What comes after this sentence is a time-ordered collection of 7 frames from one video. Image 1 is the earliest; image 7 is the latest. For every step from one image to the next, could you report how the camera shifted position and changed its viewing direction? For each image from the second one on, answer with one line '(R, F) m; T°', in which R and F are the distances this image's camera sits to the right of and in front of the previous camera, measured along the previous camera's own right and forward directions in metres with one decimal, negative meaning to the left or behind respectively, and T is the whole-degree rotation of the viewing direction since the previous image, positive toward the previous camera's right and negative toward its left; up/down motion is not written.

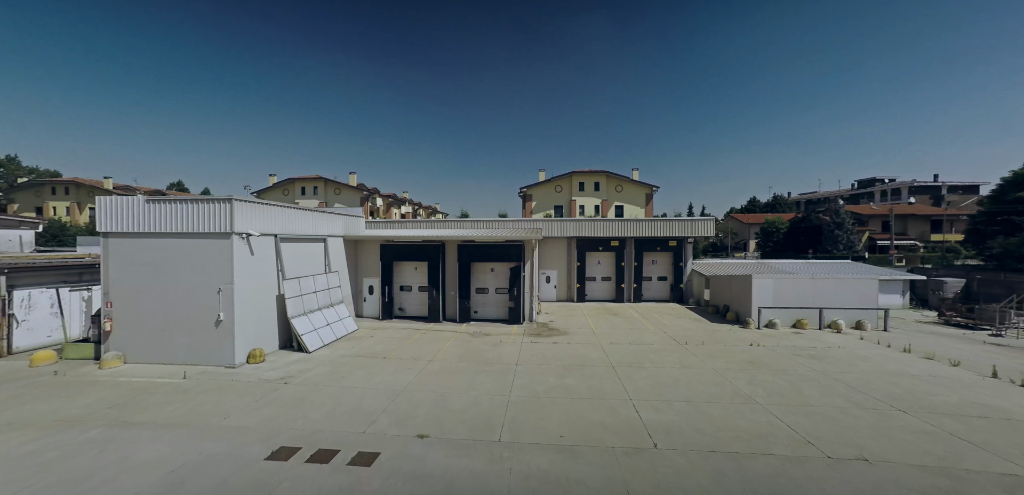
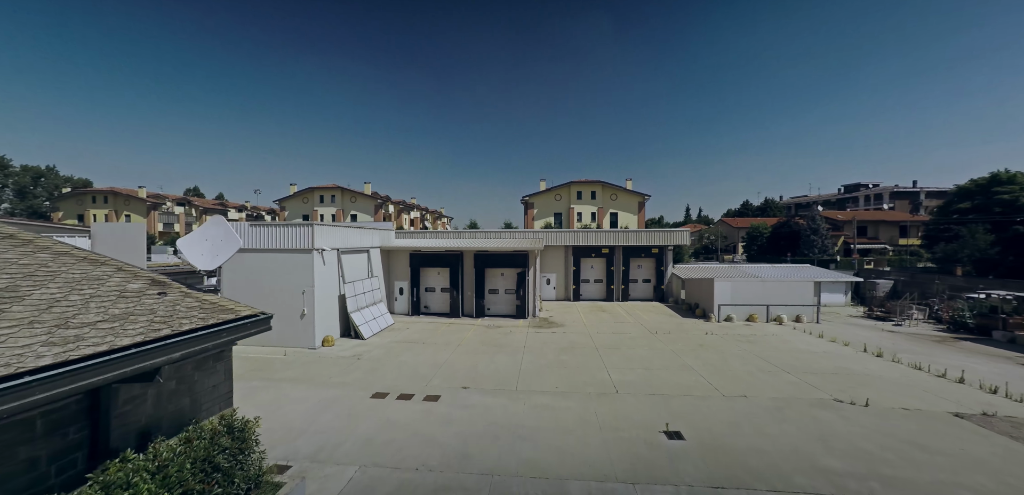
(-0.3, -3.0) m; 0°
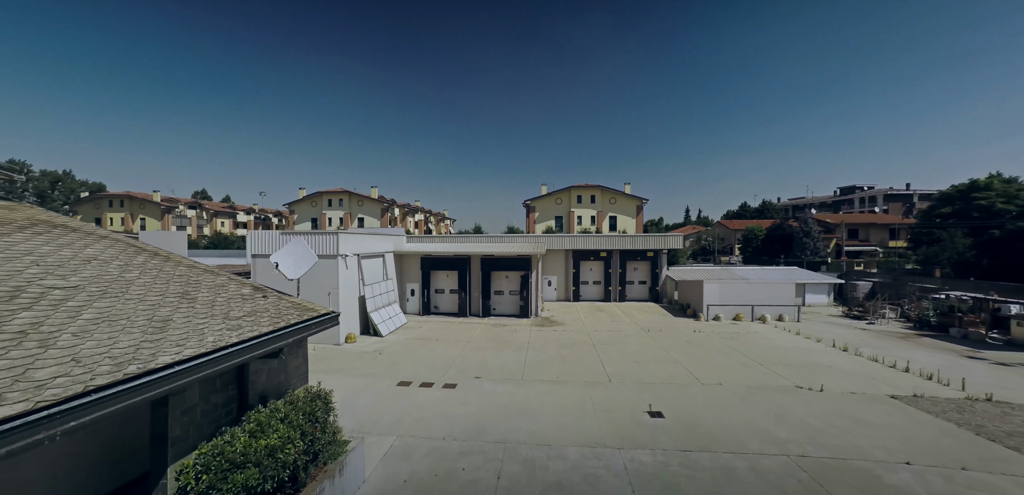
(-0.2, -1.3) m; 0°
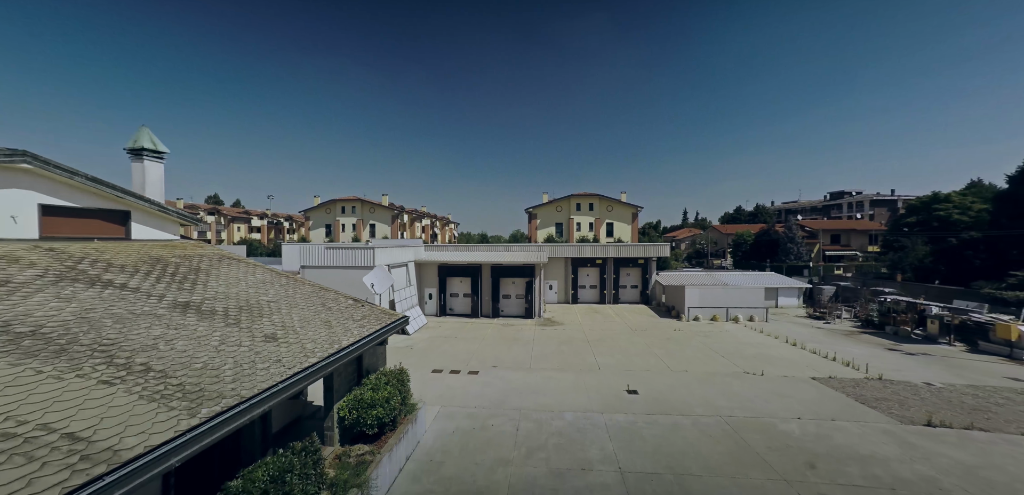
(-0.3, -2.5) m; 0°
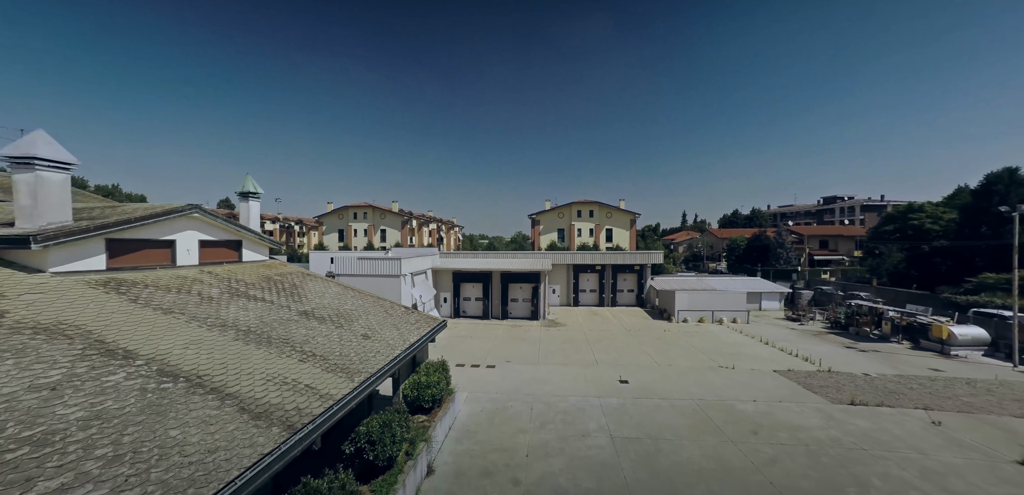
(-0.4, -2.2) m; 0°
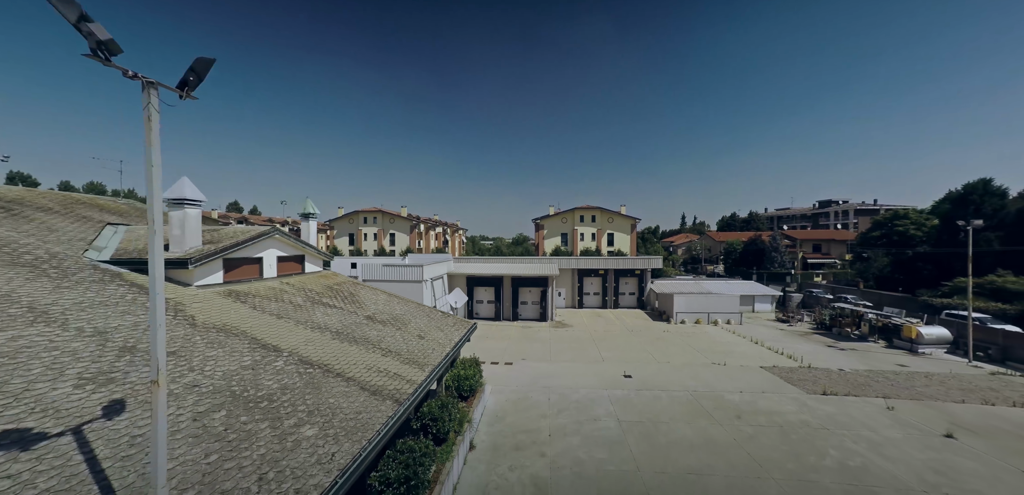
(-0.7, -1.6) m; 0°
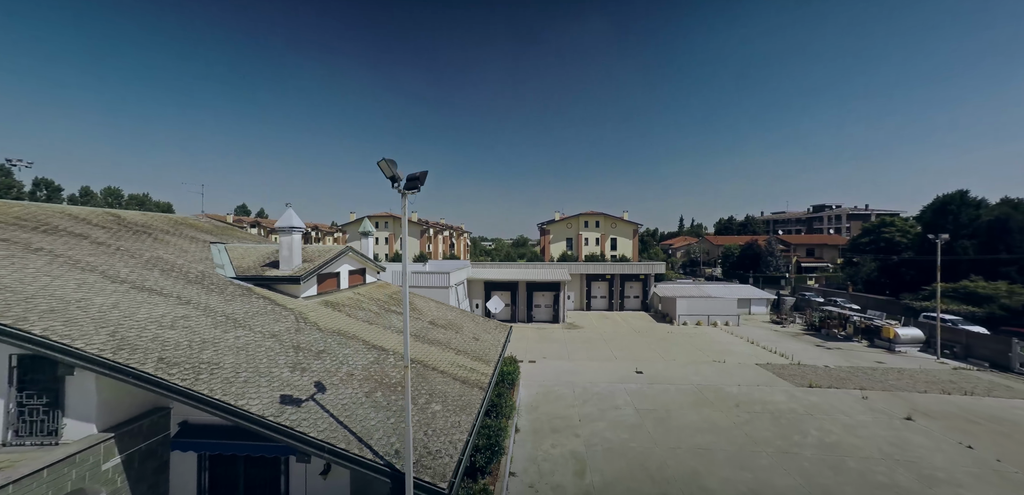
(-1.2, -1.7) m; 0°
